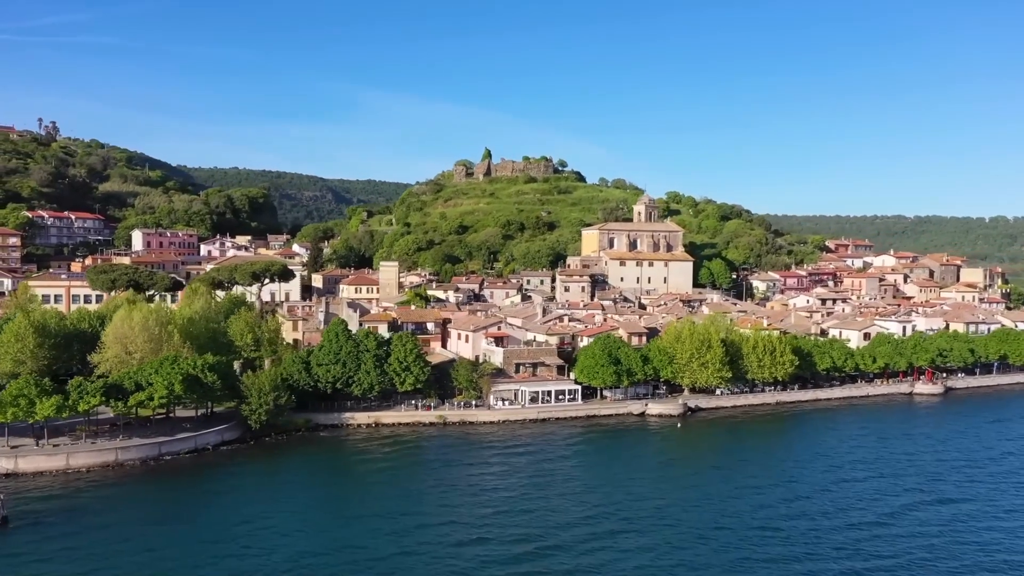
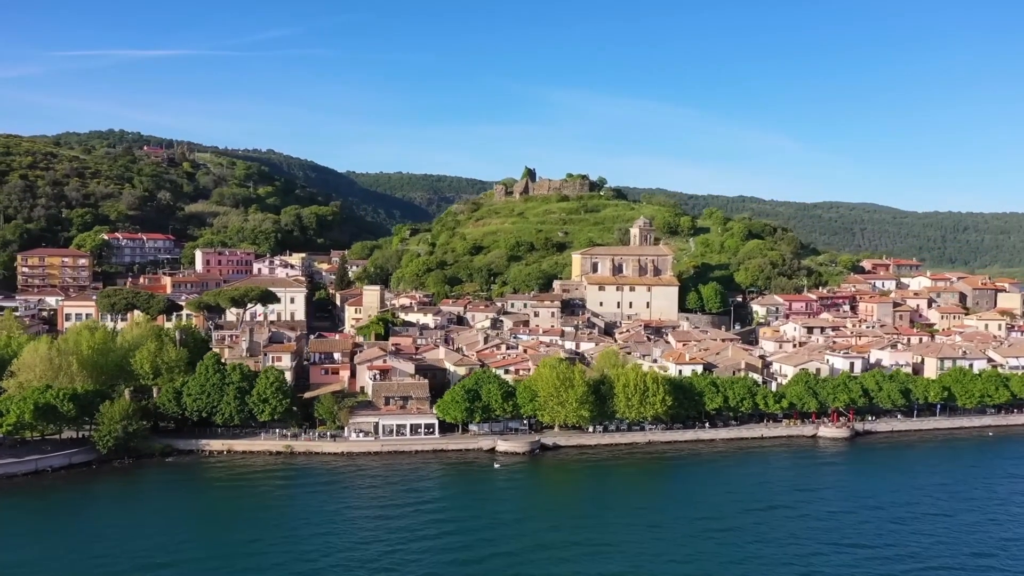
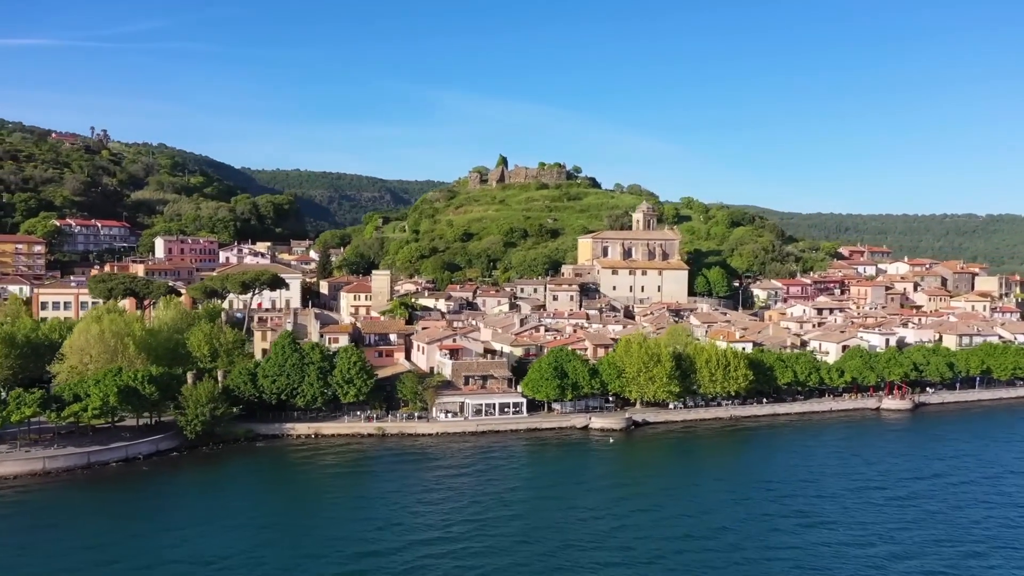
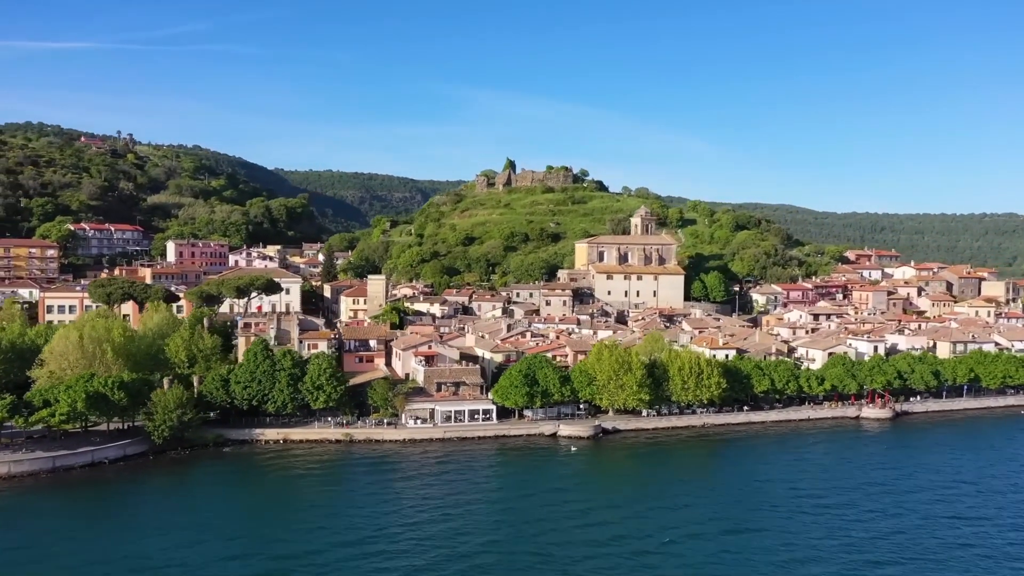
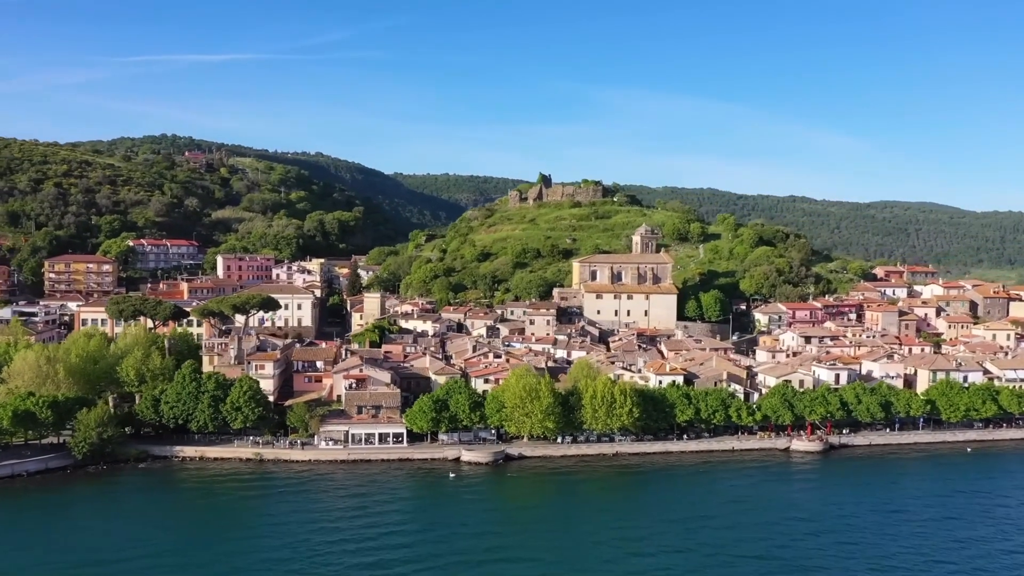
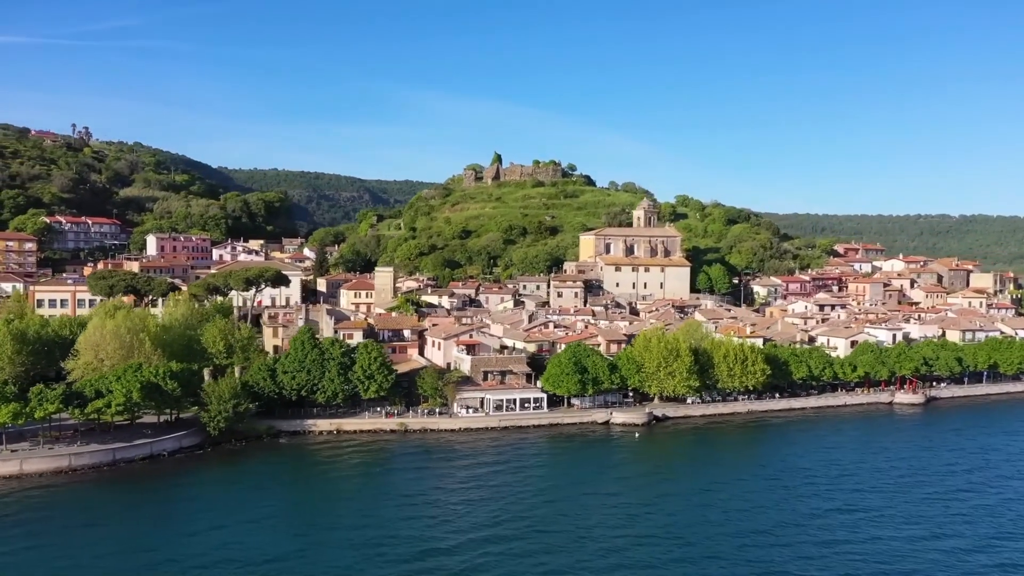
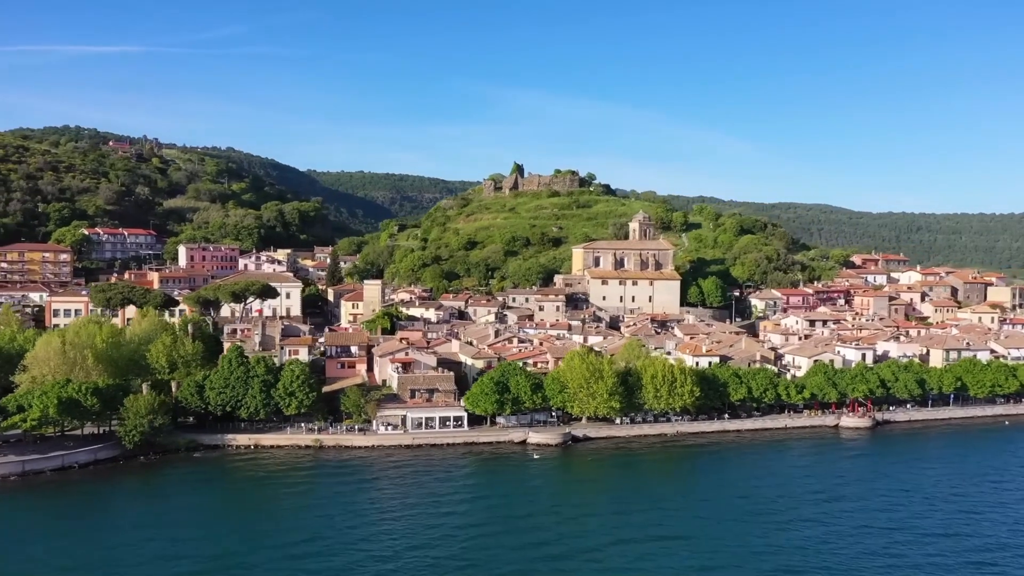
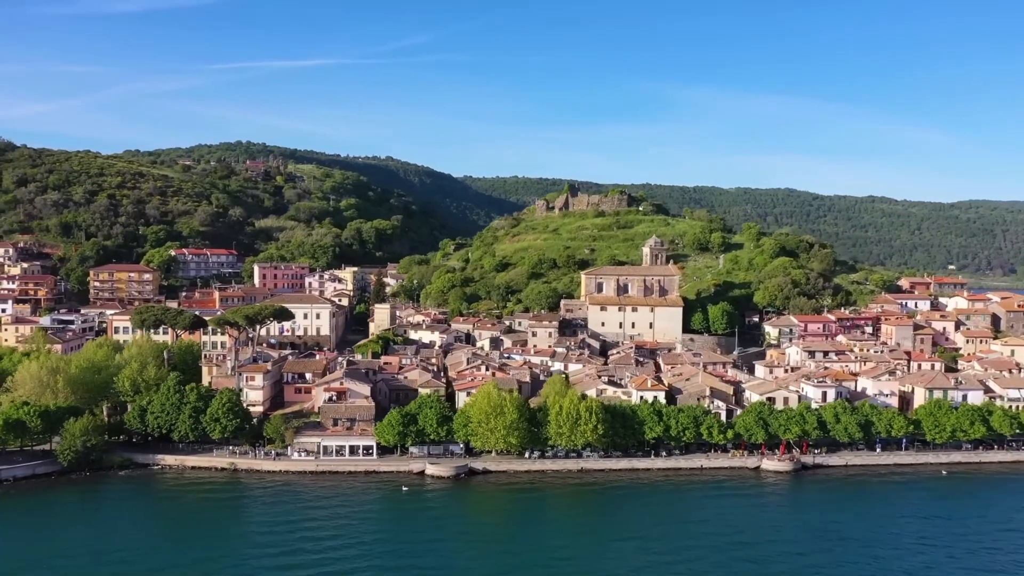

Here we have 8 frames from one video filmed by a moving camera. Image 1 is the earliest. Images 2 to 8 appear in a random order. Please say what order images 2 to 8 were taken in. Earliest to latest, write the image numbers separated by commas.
6, 3, 4, 7, 2, 5, 8
